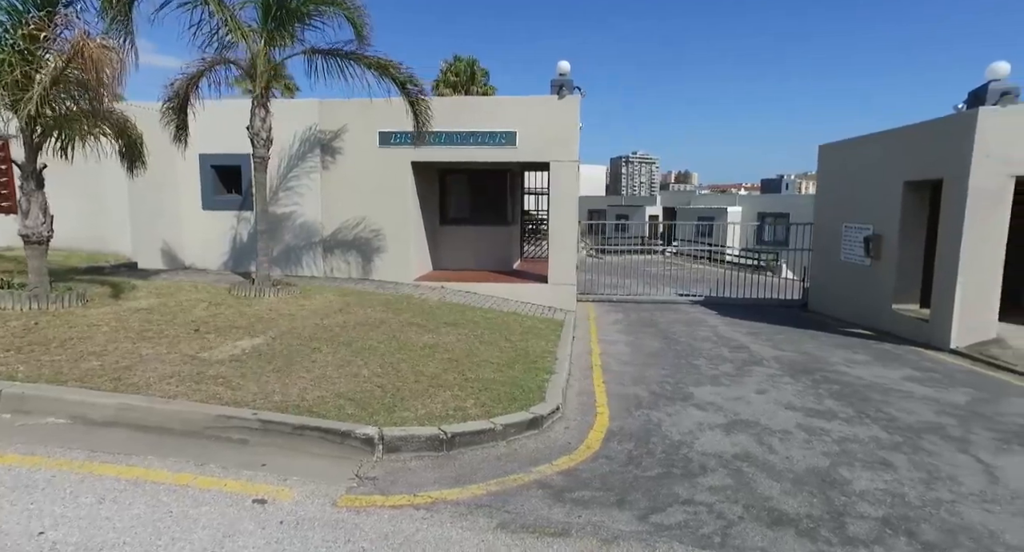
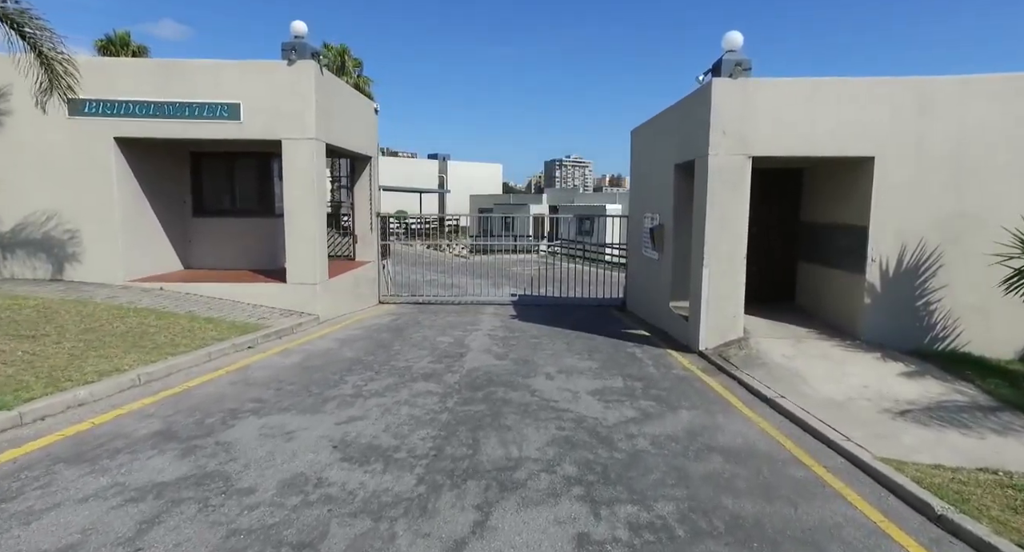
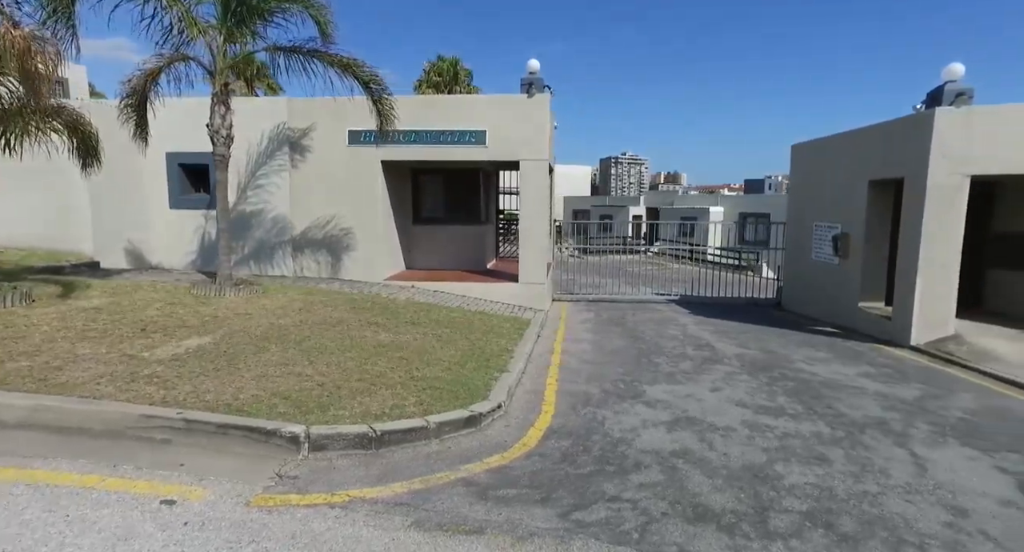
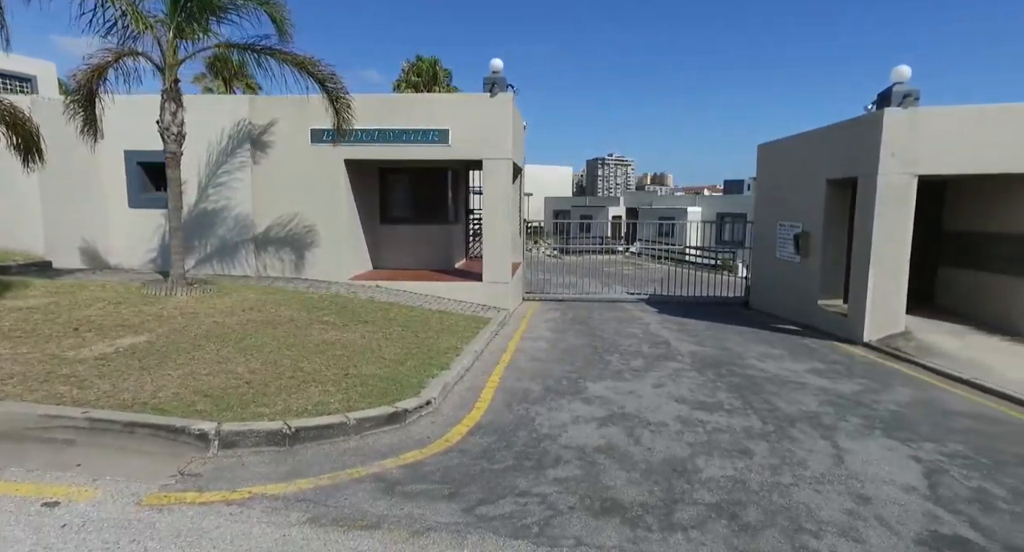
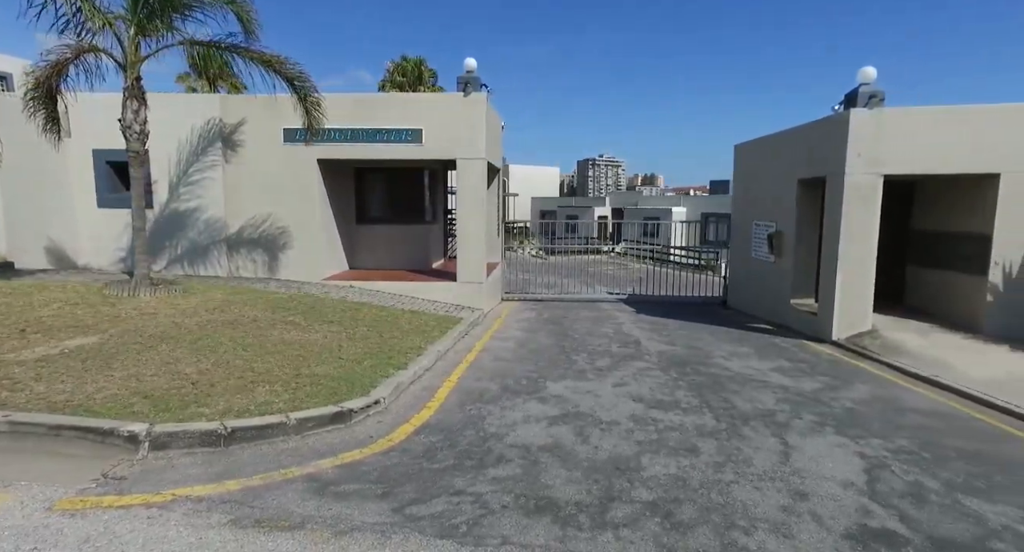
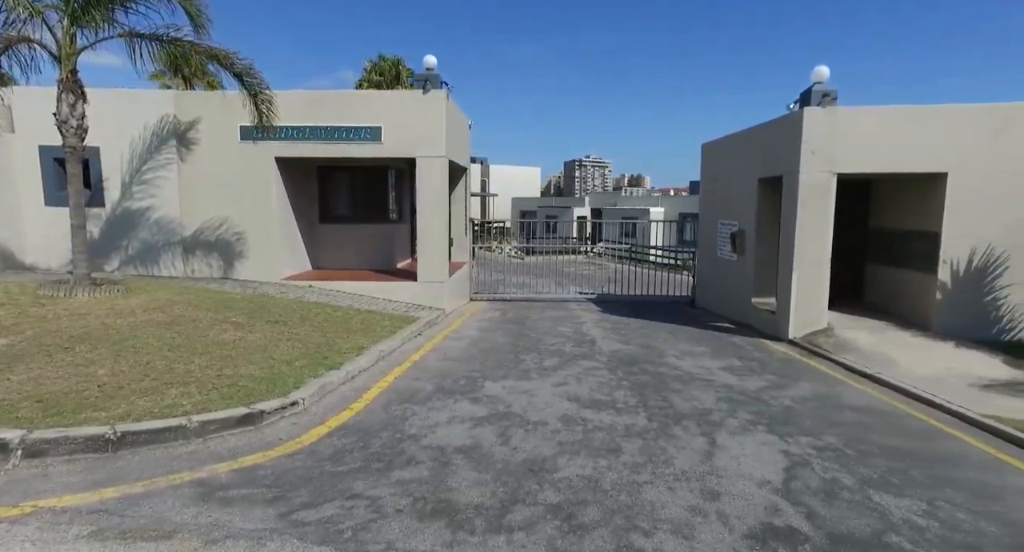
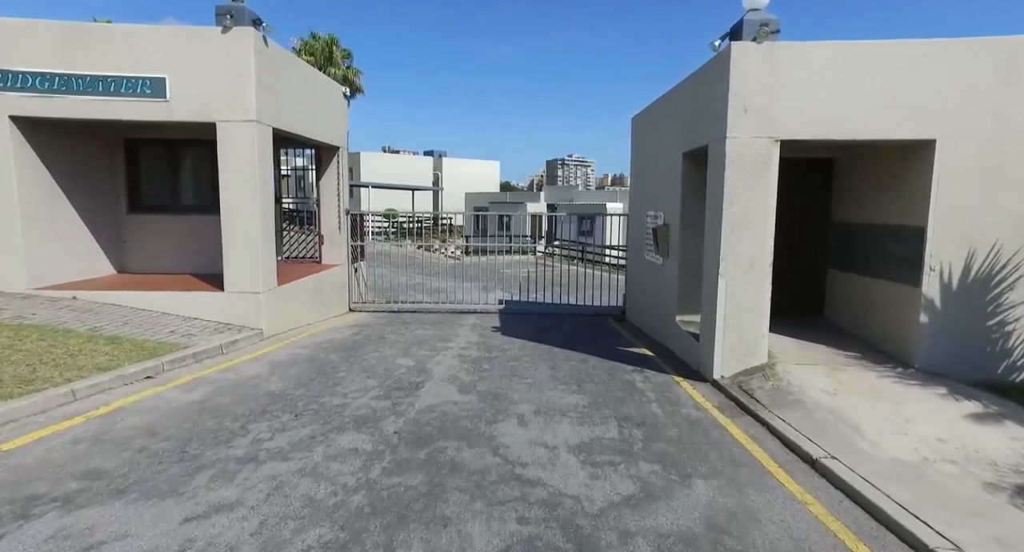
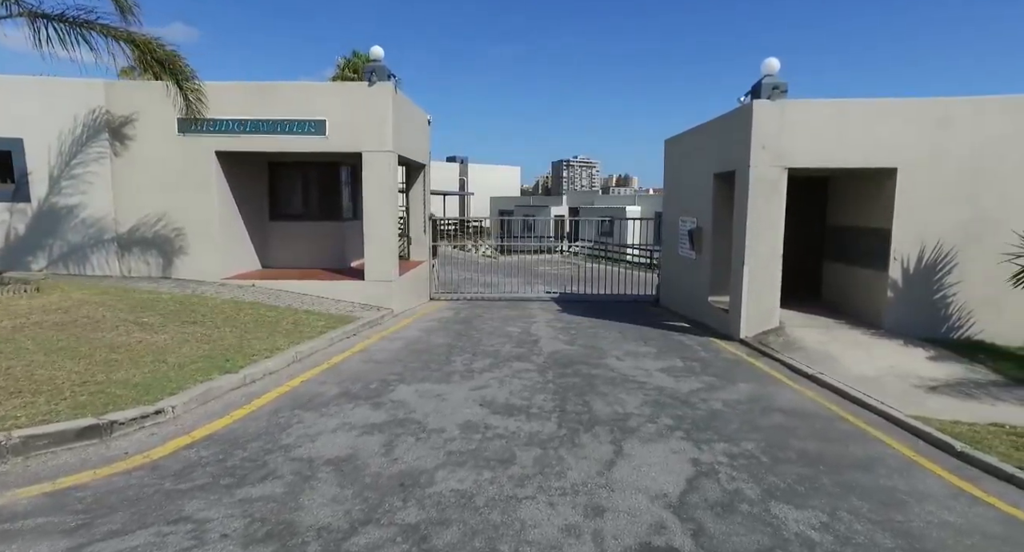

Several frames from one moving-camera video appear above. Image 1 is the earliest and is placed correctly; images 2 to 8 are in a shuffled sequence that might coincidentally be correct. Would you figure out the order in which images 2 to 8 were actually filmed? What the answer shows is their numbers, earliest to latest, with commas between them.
3, 4, 5, 6, 8, 2, 7
